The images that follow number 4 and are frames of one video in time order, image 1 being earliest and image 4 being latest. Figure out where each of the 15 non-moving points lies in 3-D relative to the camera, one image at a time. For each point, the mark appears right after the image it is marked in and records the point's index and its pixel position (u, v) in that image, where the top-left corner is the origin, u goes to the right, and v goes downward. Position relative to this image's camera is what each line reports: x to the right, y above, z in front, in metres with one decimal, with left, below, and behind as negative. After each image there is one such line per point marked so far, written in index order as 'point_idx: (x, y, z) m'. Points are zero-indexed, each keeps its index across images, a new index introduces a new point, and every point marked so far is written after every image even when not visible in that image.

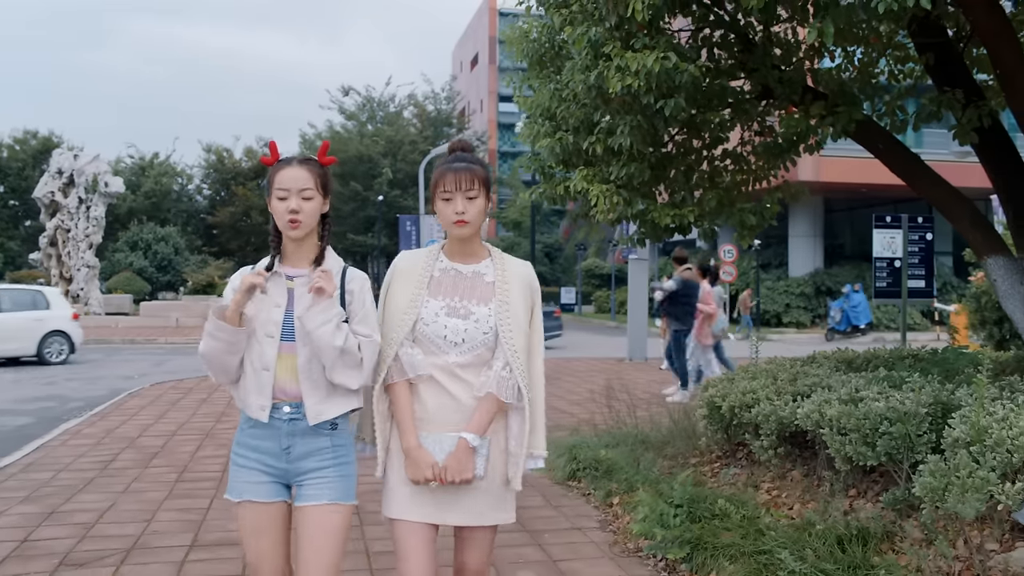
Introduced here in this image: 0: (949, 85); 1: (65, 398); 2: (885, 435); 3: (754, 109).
0: (+2.3, +1.1, +5.6) m
1: (-5.1, -1.3, +12.0) m
2: (+1.5, -0.6, +4.1) m
3: (+1.2, +0.9, +5.3) m
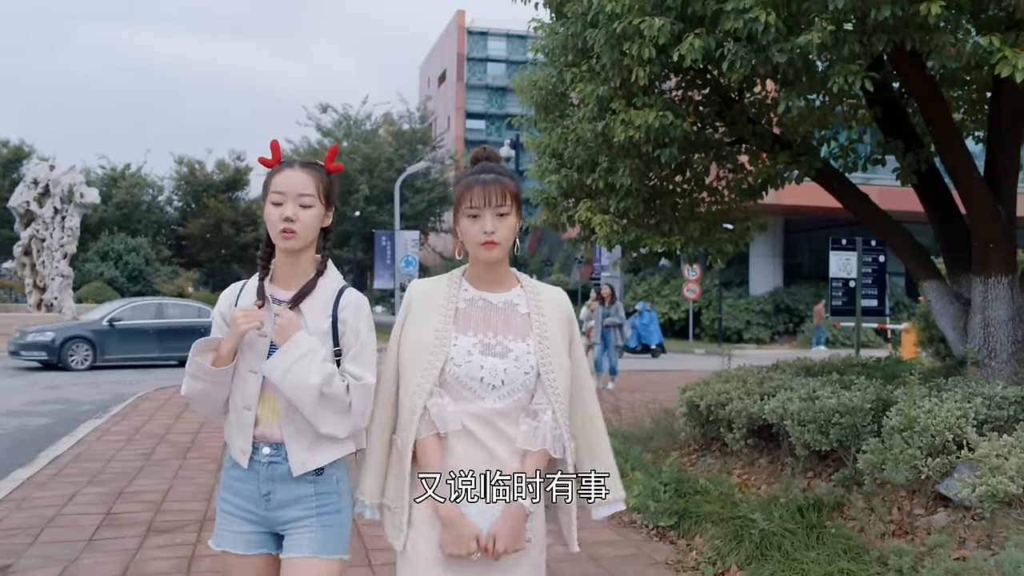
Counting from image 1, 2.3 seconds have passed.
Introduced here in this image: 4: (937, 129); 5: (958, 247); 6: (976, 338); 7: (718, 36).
0: (+2.4, +1.0, +6.6) m
1: (-5.3, -1.4, +12.7) m
2: (+1.6, -0.7, +5.1) m
3: (+1.3, +0.8, +6.2) m
4: (+2.4, +0.9, +6.0) m
5: (+2.8, +0.3, +6.4) m
6: (+2.6, -0.3, +5.9) m
7: (+1.0, +1.2, +5.0) m
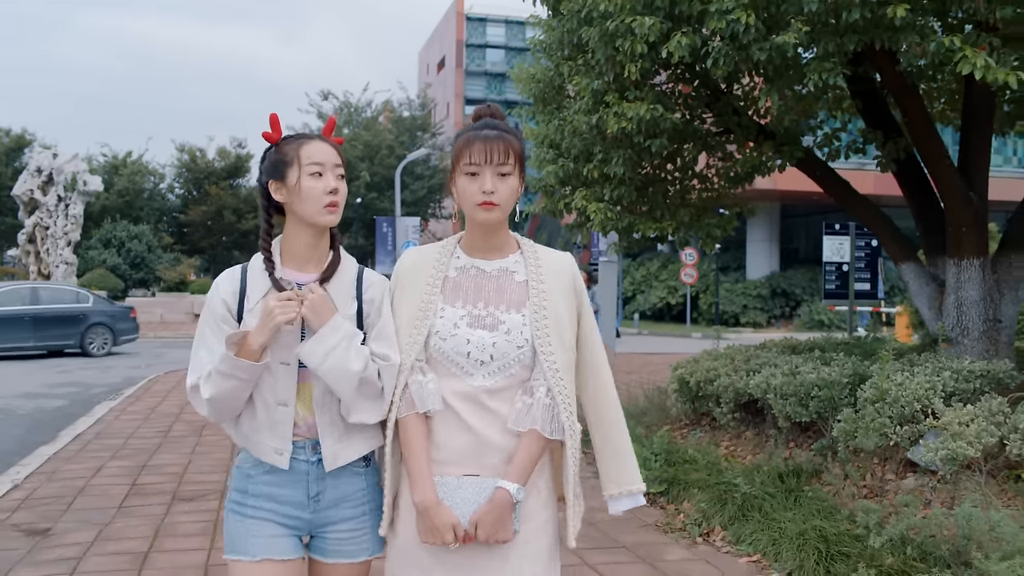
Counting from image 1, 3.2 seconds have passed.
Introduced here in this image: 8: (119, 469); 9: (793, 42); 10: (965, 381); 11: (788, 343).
0: (+2.4, +1.1, +6.9) m
1: (-5.3, -1.2, +13.1) m
2: (+1.6, -0.6, +5.5) m
3: (+1.3, +0.9, +6.6) m
4: (+2.4, +1.0, +6.4) m
5: (+2.8, +0.4, +6.8) m
6: (+2.6, -0.2, +6.3) m
7: (+1.0, +1.3, +5.3) m
8: (-2.5, -1.1, +6.6) m
9: (+1.3, +1.1, +4.7) m
10: (+2.3, -0.5, +5.4) m
11: (+1.9, -0.4, +7.2) m
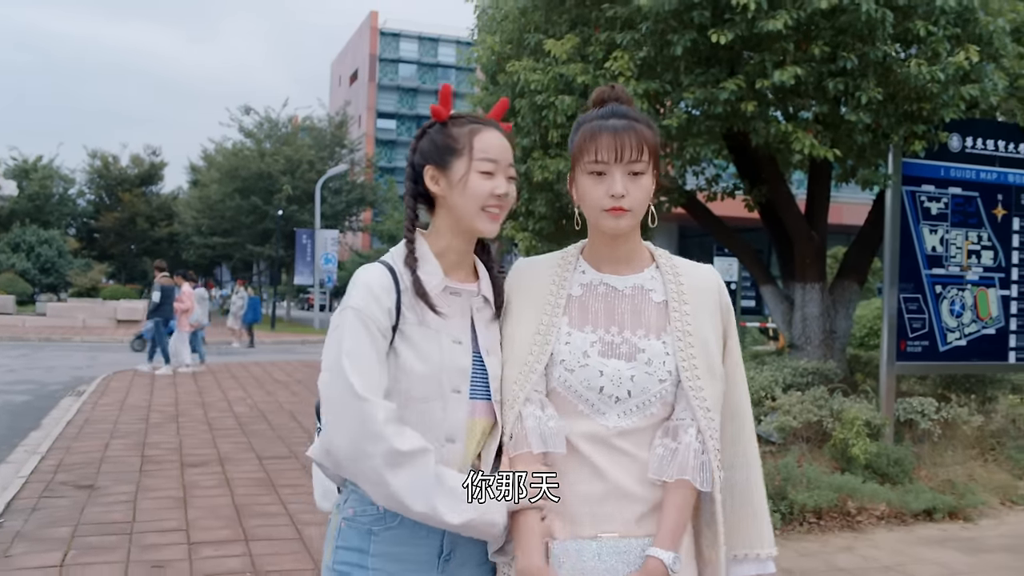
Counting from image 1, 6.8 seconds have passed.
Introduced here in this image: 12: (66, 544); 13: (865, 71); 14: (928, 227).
0: (+1.9, +1.0, +8.7) m
1: (-6.3, -1.3, +14.1) m
2: (+1.2, -0.7, +7.1) m
3: (+0.8, +0.8, +8.2) m
4: (+2.0, +0.9, +8.1) m
5: (+2.3, +0.2, +8.6) m
6: (+2.2, -0.3, +8.0) m
7: (+0.6, +1.2, +7.0) m
8: (-2.9, -1.2, +7.9) m
9: (+1.0, +1.0, +6.4) m
10: (+2.0, -0.6, +7.1) m
11: (+1.4, -0.5, +8.9) m
12: (-2.1, -1.2, +4.8) m
13: (+2.1, +1.3, +6.2) m
14: (+2.7, +0.4, +6.7) m
